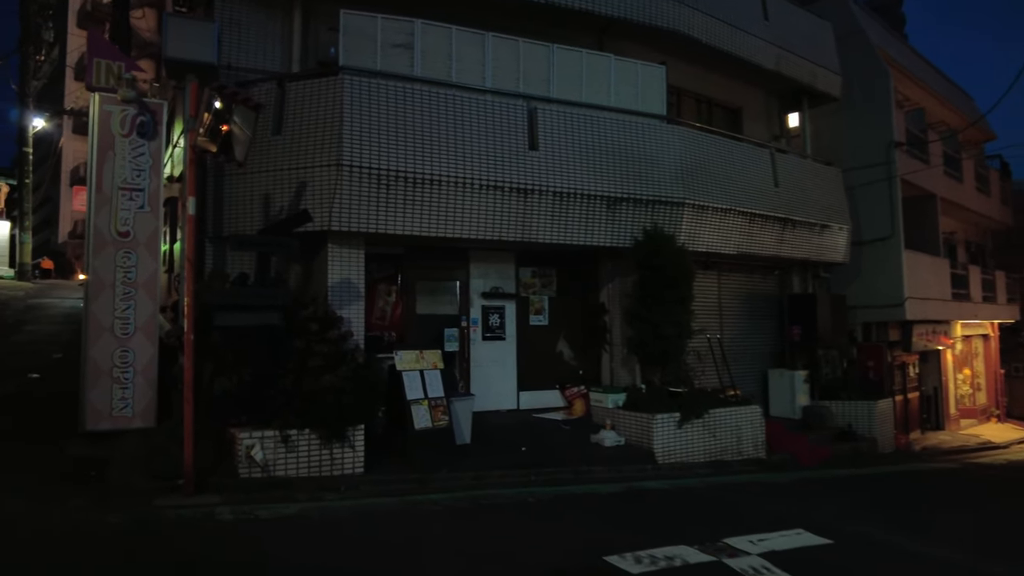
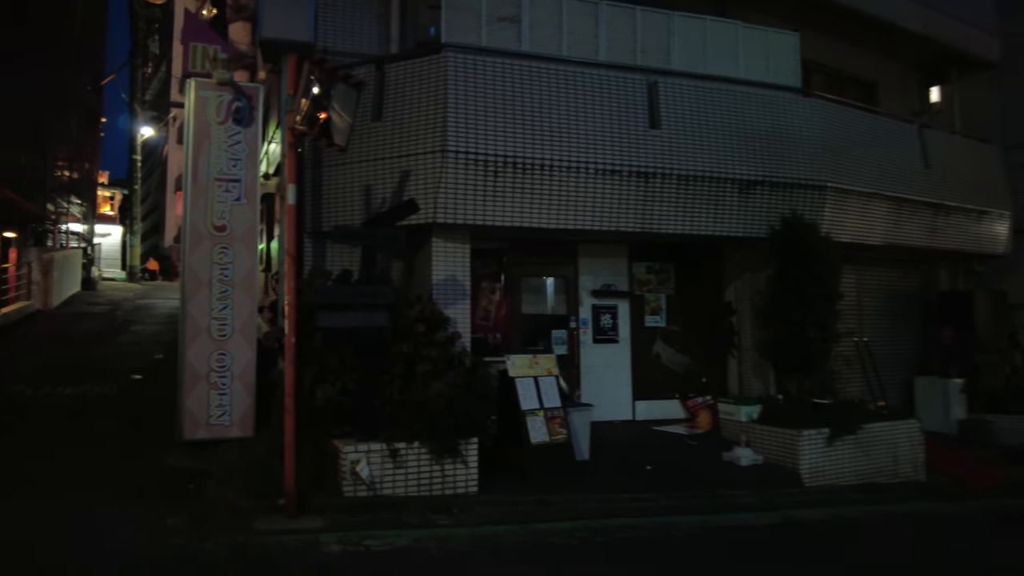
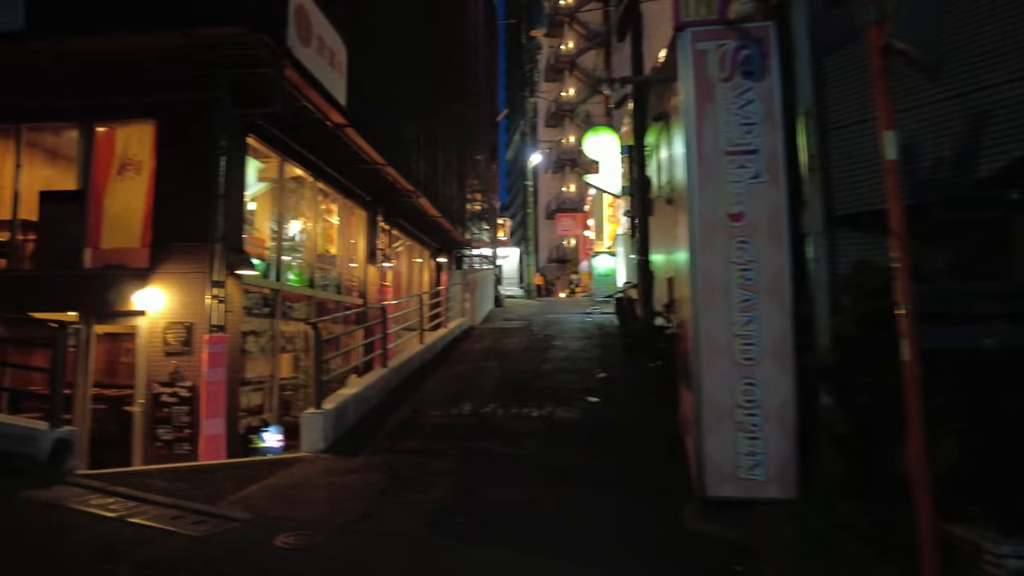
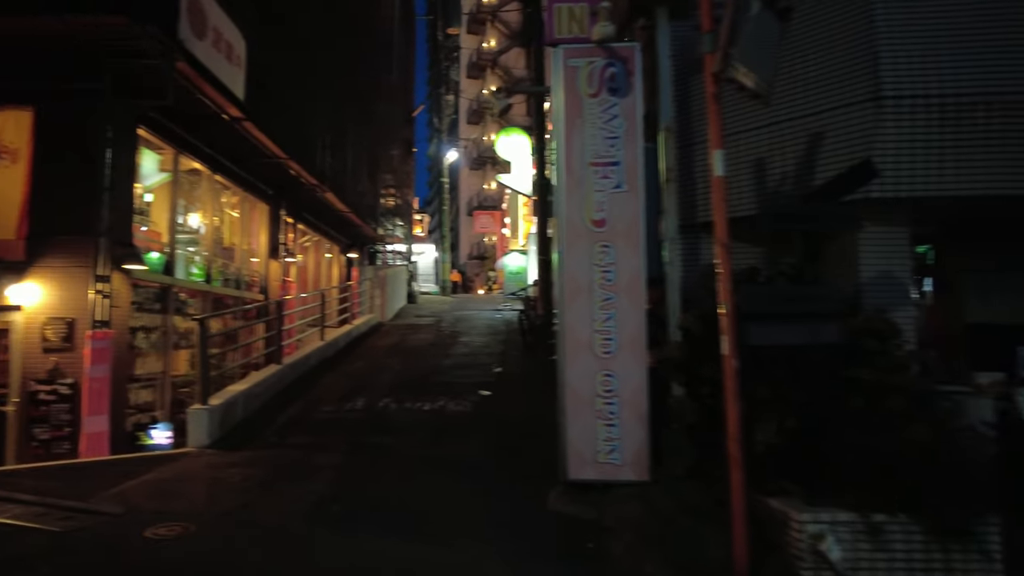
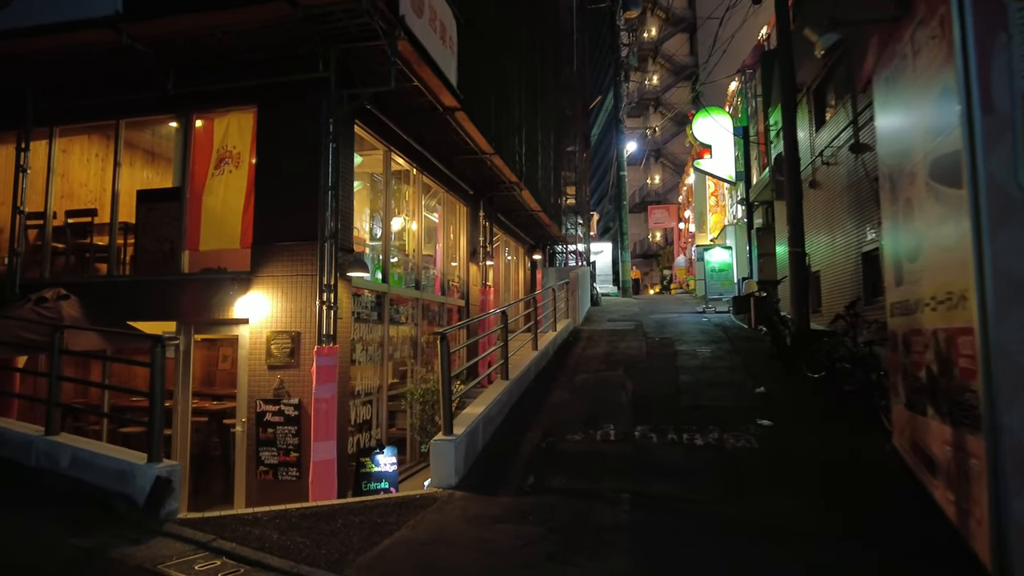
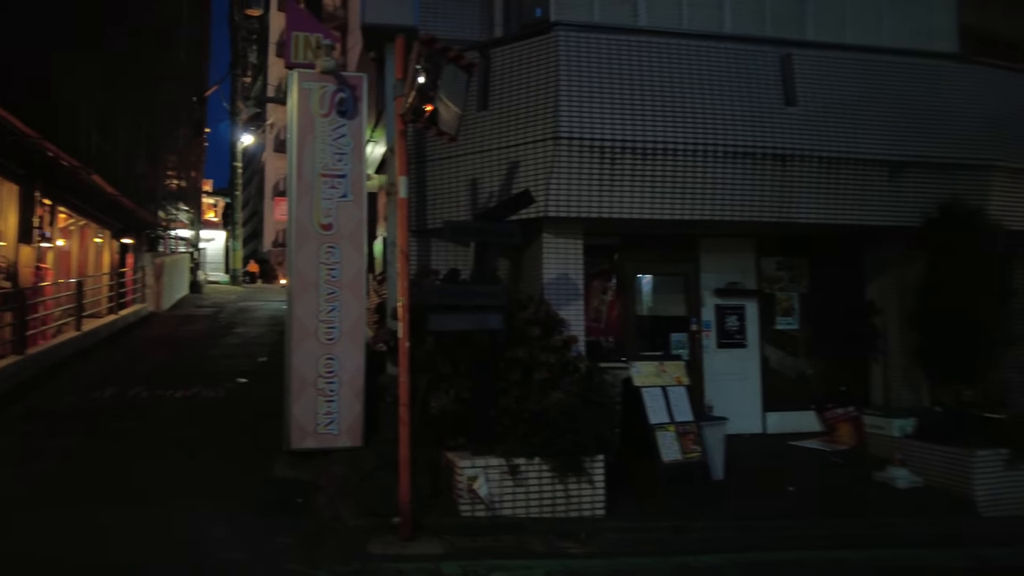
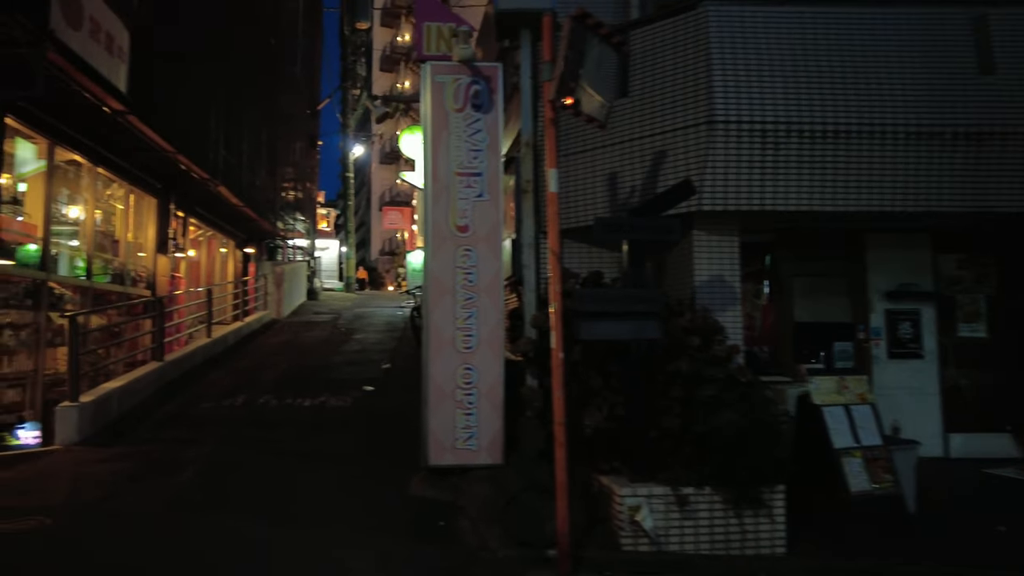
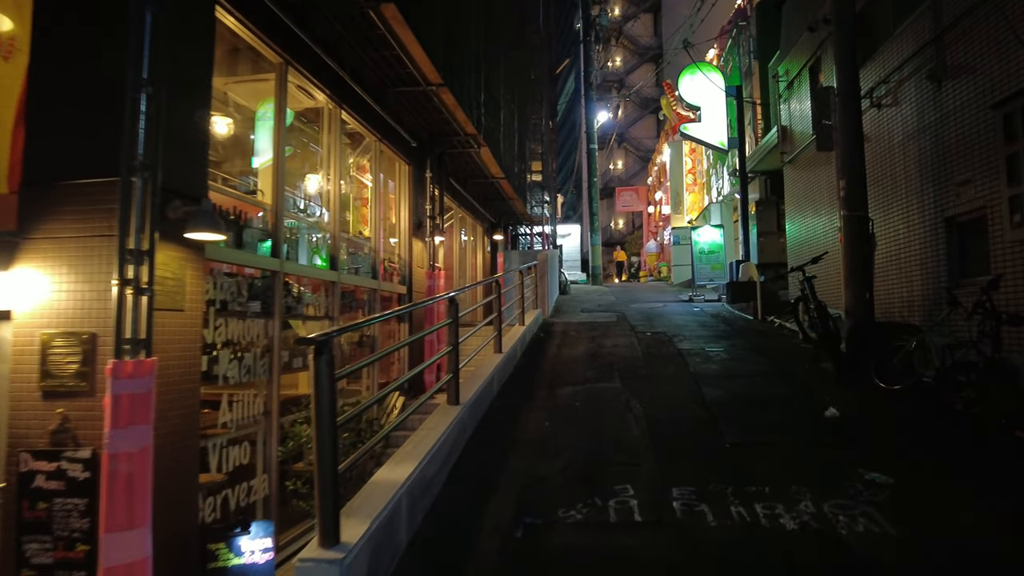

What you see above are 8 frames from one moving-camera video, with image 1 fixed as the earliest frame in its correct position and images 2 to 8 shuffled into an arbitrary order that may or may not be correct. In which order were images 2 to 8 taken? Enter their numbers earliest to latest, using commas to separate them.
2, 6, 7, 4, 3, 5, 8
